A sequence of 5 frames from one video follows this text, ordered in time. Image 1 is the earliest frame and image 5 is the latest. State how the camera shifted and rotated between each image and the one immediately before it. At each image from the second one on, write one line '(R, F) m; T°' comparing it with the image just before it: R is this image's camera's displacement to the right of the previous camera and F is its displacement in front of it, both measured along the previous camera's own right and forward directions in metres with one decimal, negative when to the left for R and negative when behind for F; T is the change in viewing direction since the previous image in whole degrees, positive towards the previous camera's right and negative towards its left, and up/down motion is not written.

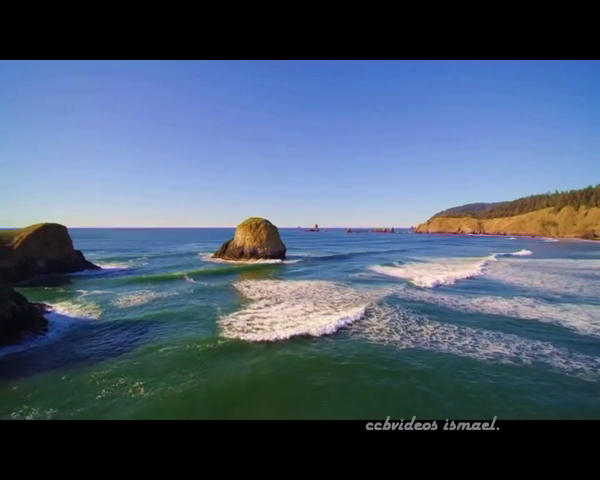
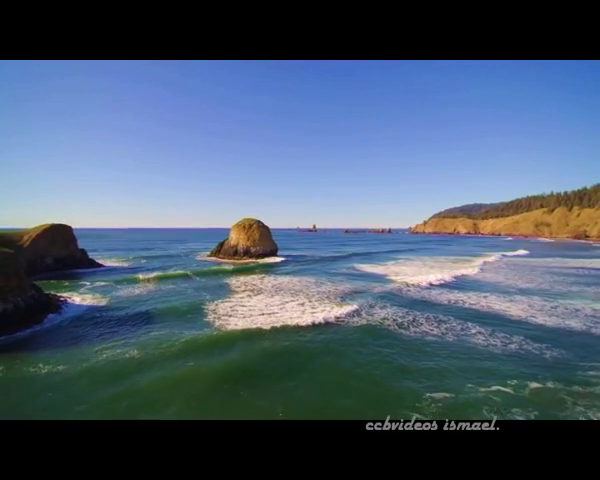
(+0.9, -1.5) m; 0°
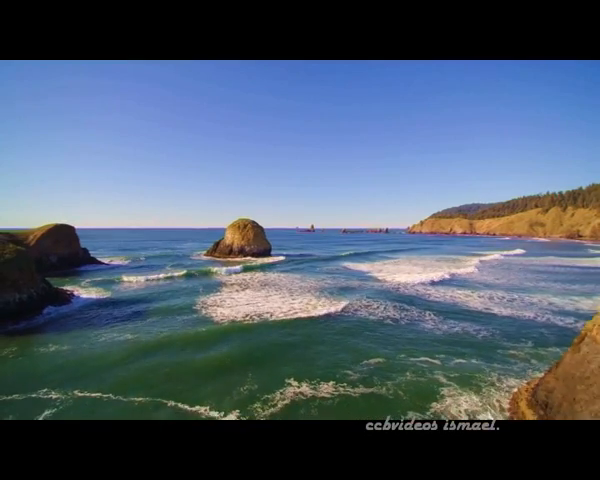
(+0.8, -1.3) m; 0°
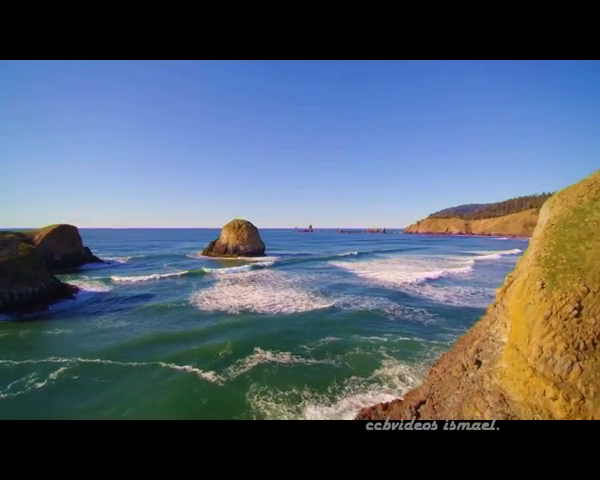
(+0.8, -1.3) m; 0°
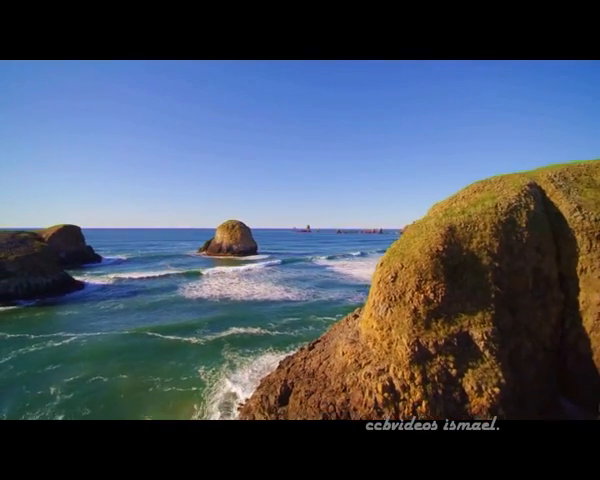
(+1.1, -1.9) m; 0°
